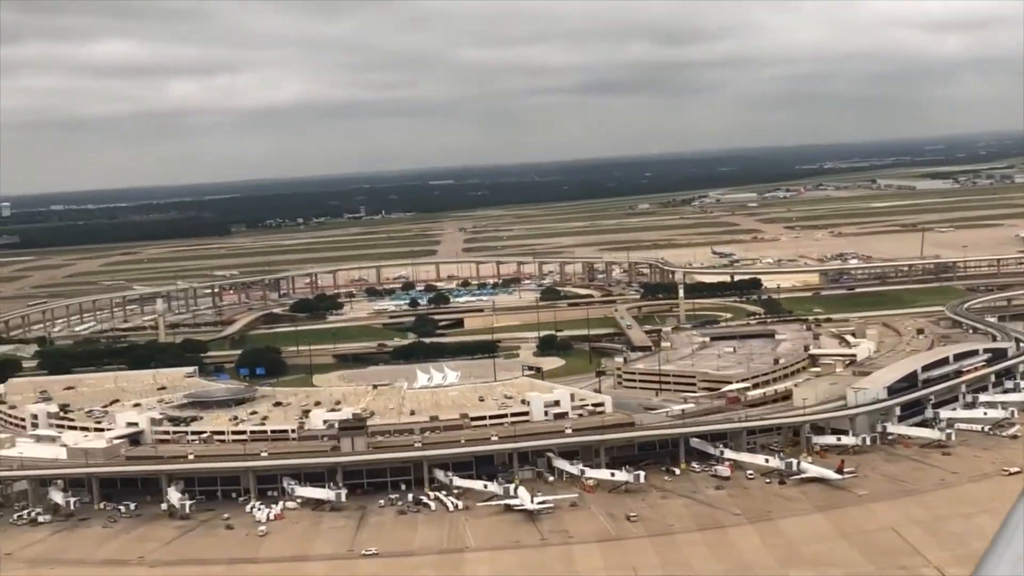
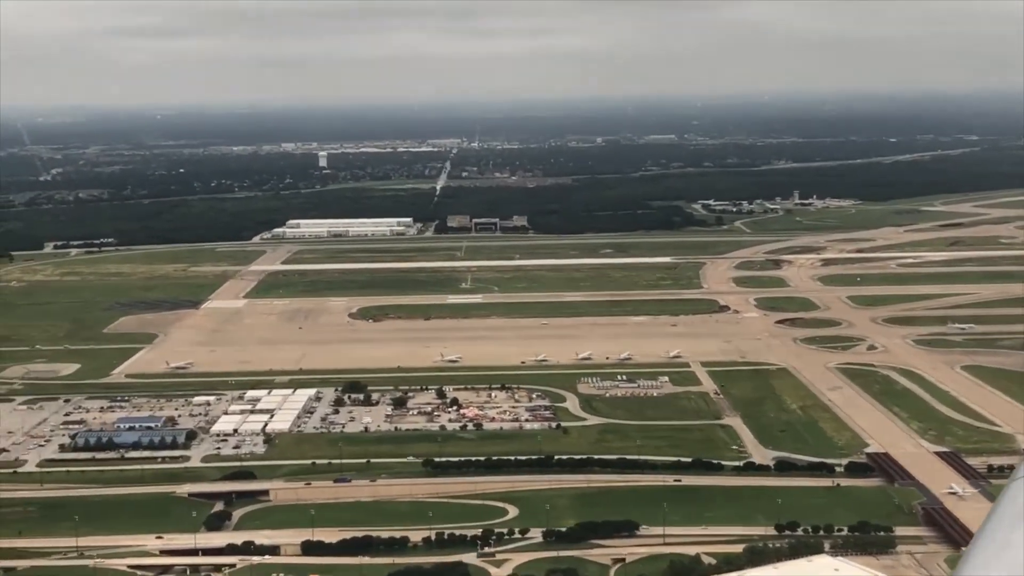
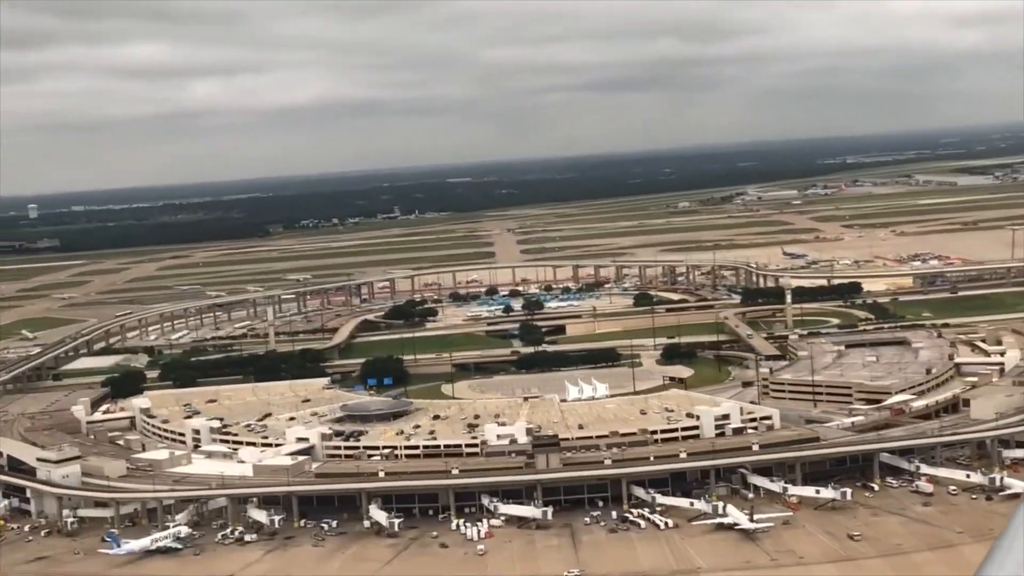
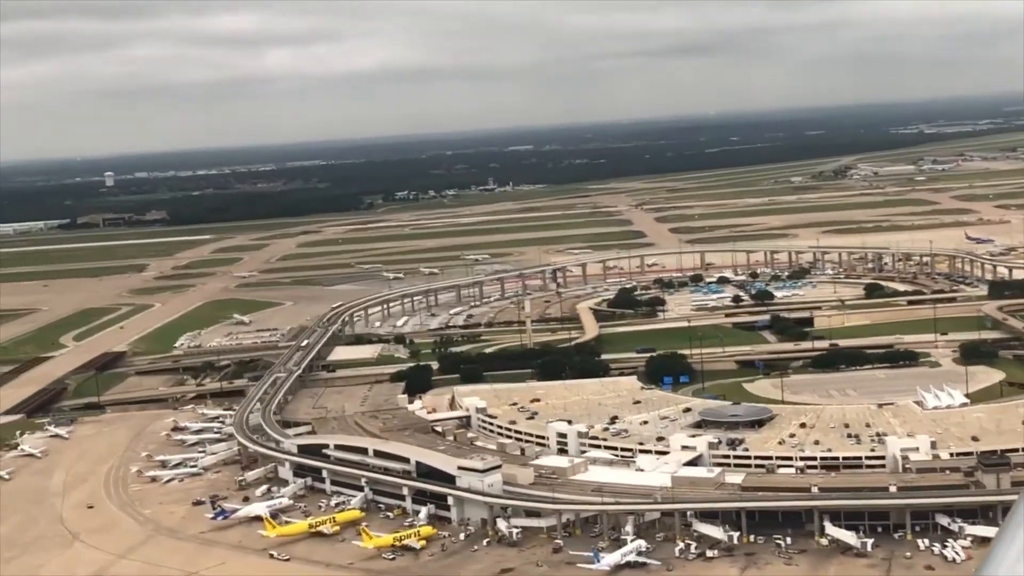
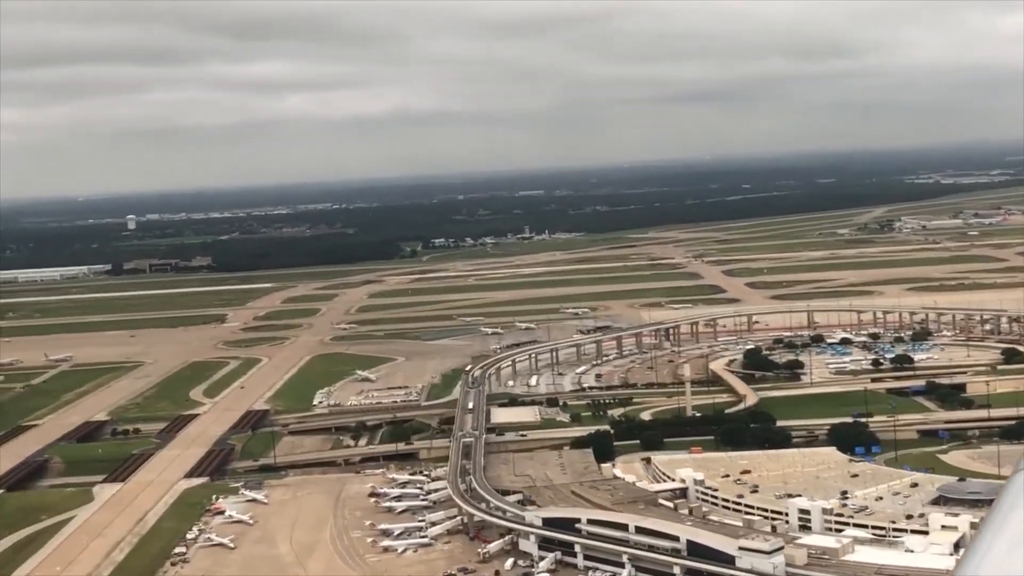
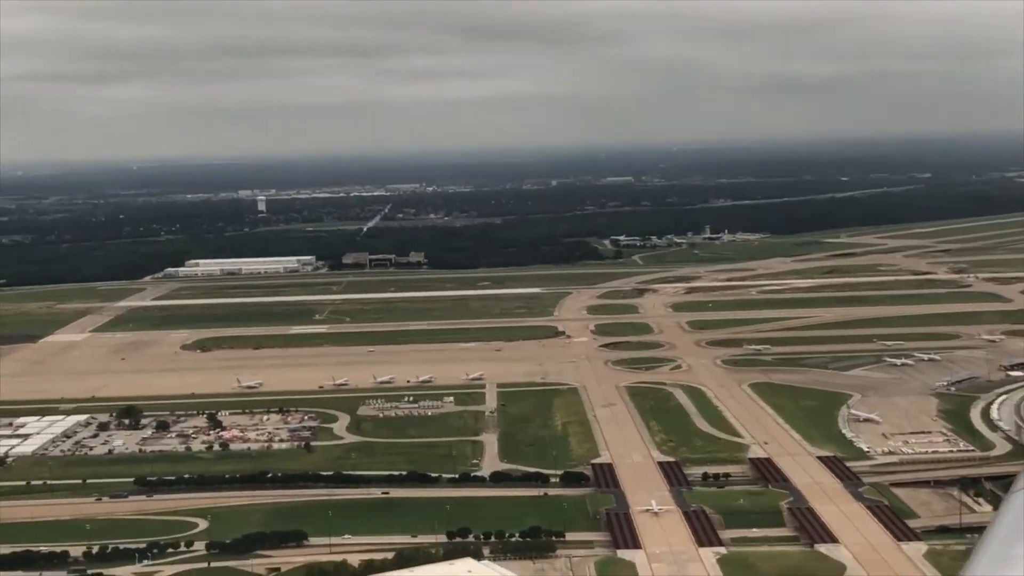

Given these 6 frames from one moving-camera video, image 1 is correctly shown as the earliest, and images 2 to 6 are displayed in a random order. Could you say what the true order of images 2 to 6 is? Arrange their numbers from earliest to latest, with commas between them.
3, 4, 5, 6, 2
